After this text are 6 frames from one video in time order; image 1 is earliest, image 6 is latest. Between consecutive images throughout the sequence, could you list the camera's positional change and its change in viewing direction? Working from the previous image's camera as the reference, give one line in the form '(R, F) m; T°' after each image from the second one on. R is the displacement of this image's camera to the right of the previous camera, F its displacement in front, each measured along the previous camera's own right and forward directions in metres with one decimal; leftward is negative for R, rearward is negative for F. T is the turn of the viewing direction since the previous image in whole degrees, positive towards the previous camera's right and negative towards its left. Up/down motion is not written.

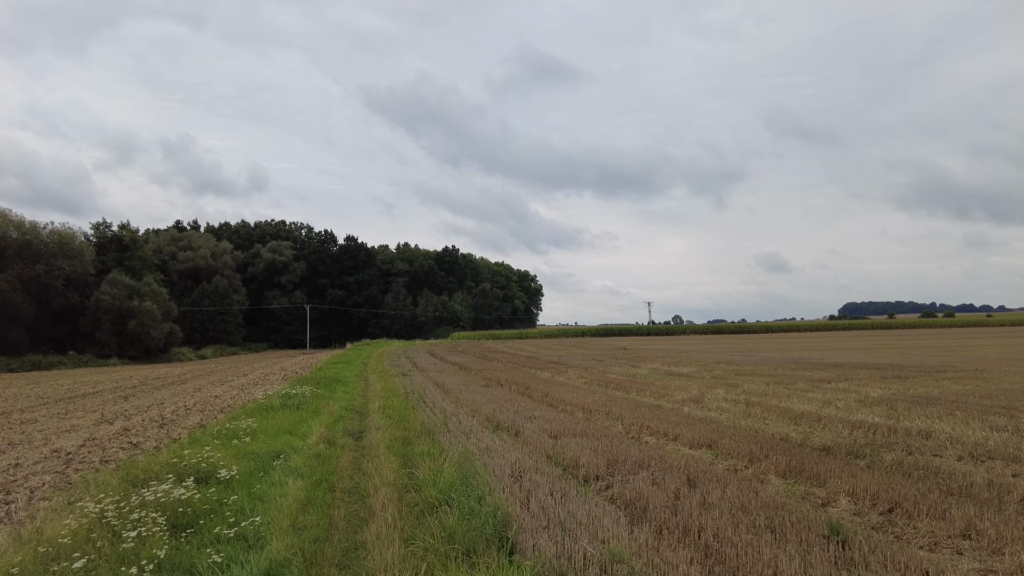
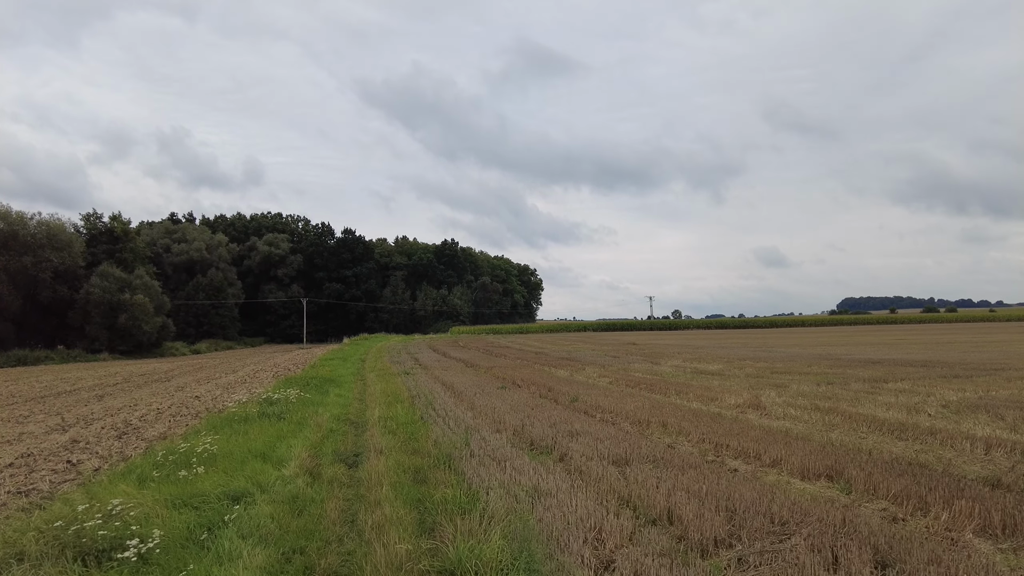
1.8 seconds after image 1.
(-0.7, +2.3) m; 0°
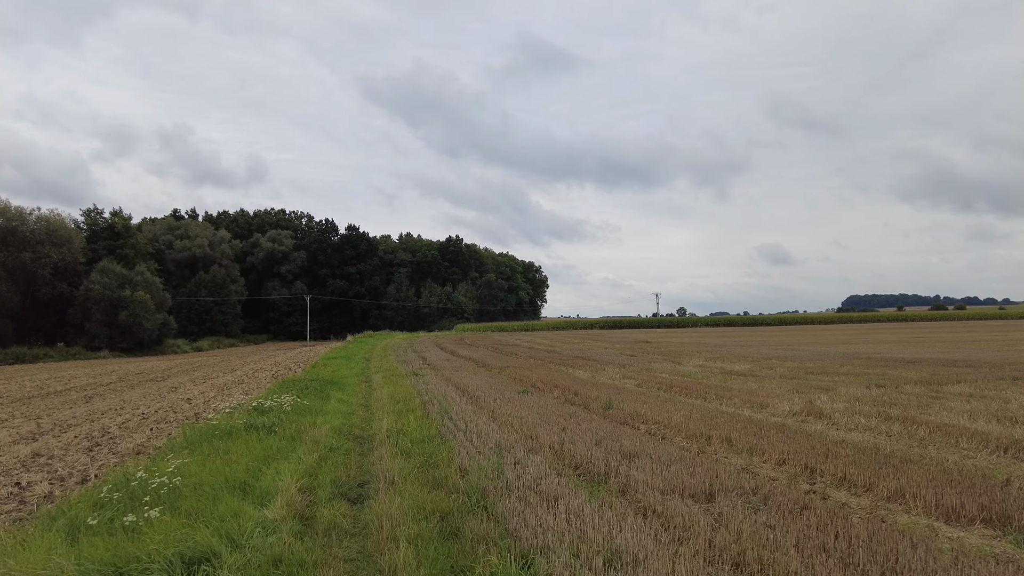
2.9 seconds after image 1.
(-0.5, +1.5) m; 0°
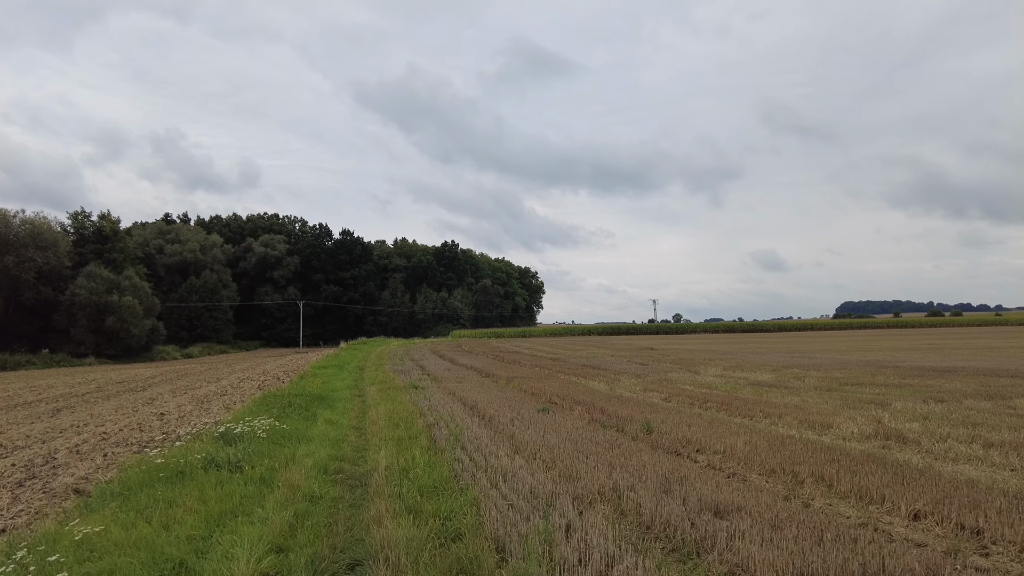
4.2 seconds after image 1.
(-0.5, +1.7) m; +1°
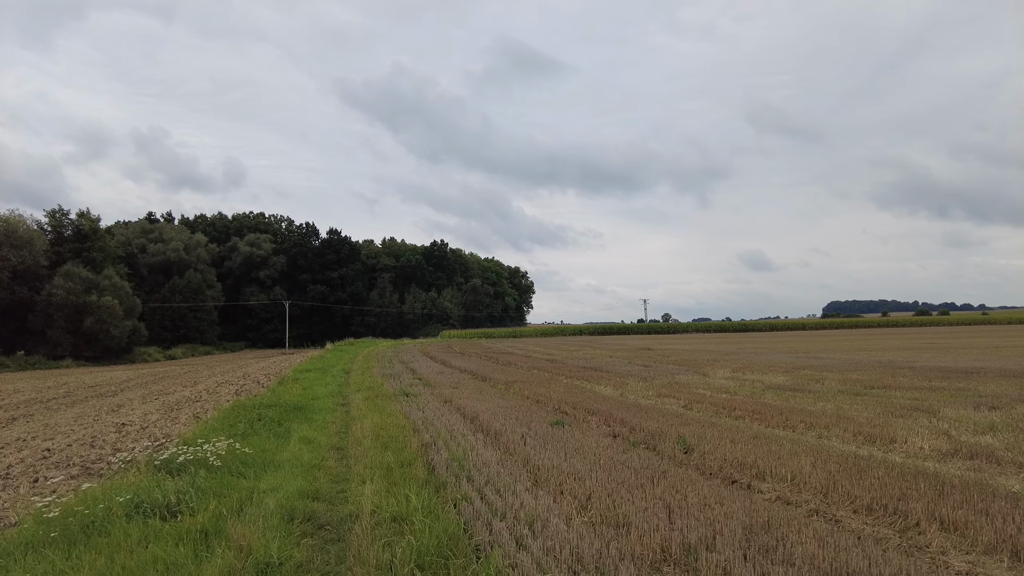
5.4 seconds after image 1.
(-0.4, +1.5) m; +1°
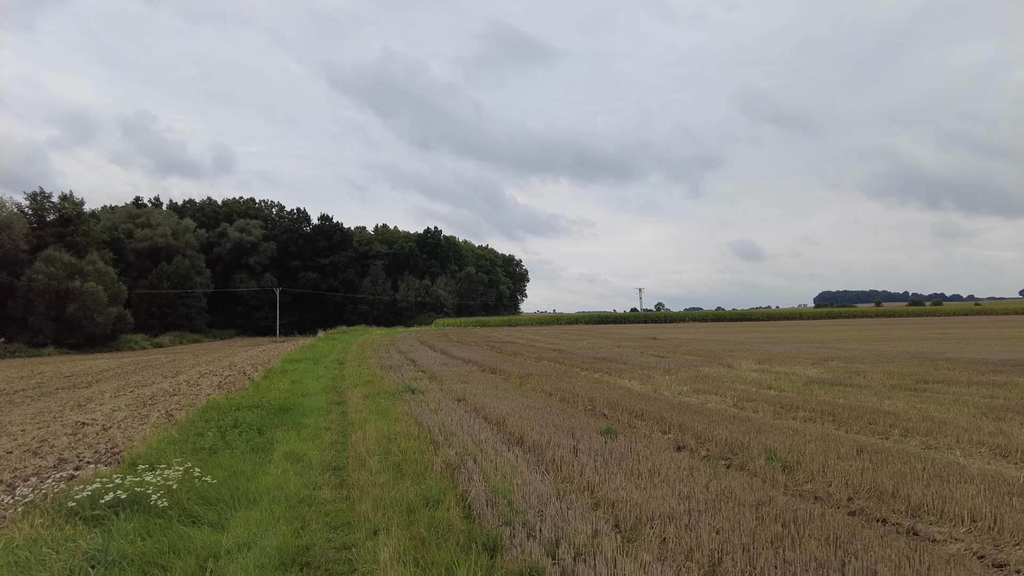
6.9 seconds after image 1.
(-0.7, +1.9) m; +1°
